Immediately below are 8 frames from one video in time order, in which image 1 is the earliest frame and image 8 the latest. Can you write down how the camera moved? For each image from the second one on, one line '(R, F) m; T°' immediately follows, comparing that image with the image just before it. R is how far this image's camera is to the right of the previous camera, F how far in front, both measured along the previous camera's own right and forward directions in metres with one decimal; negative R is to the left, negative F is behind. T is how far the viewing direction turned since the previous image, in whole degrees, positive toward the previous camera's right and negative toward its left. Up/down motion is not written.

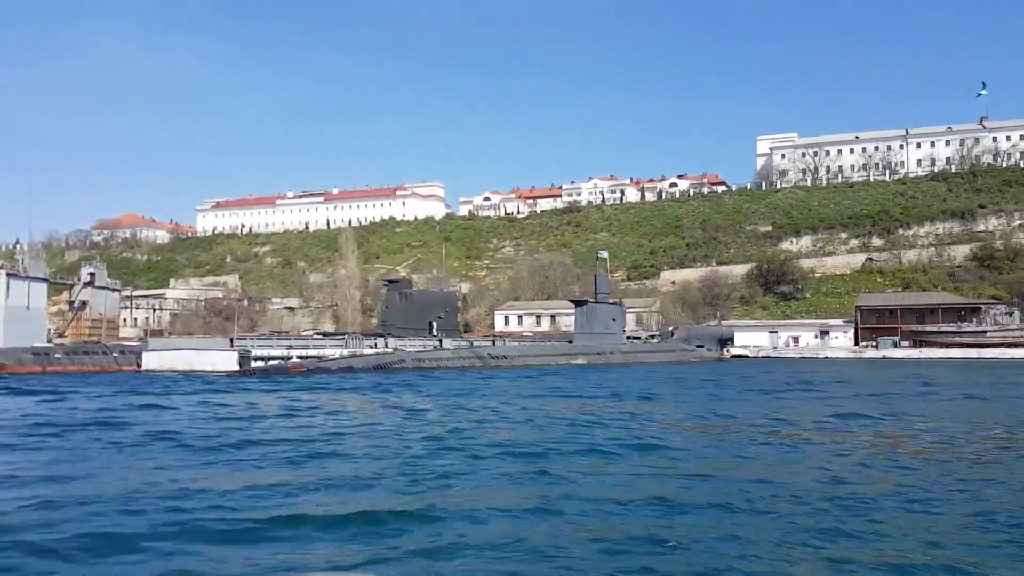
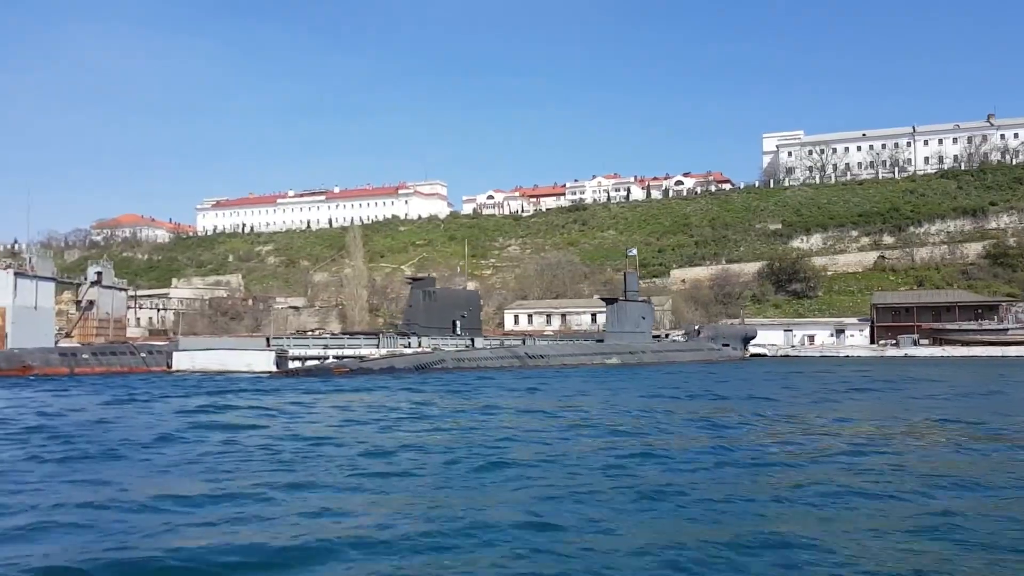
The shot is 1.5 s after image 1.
(-1.1, +0.6) m; 0°
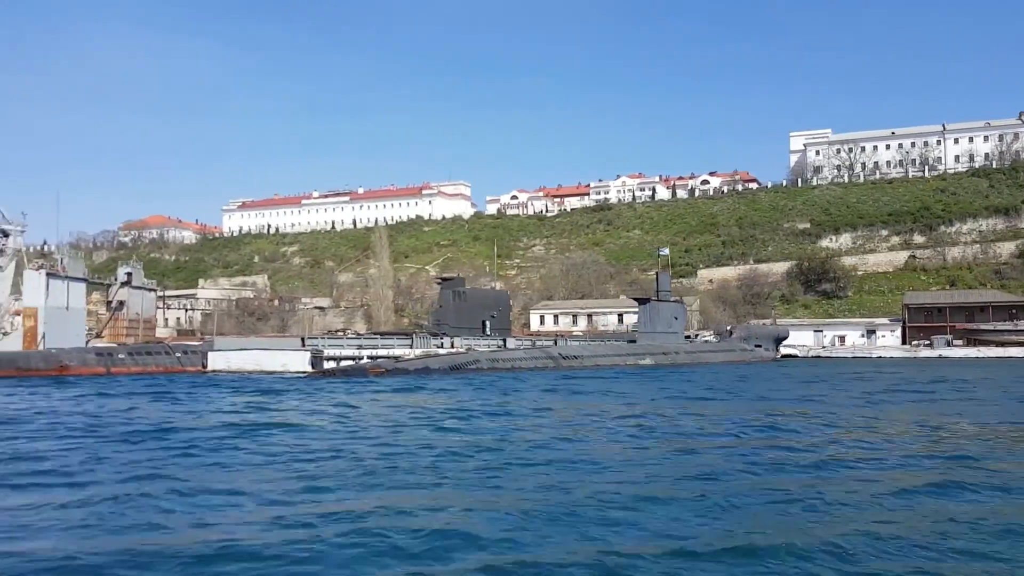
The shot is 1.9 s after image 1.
(-0.3, +0.2) m; -1°
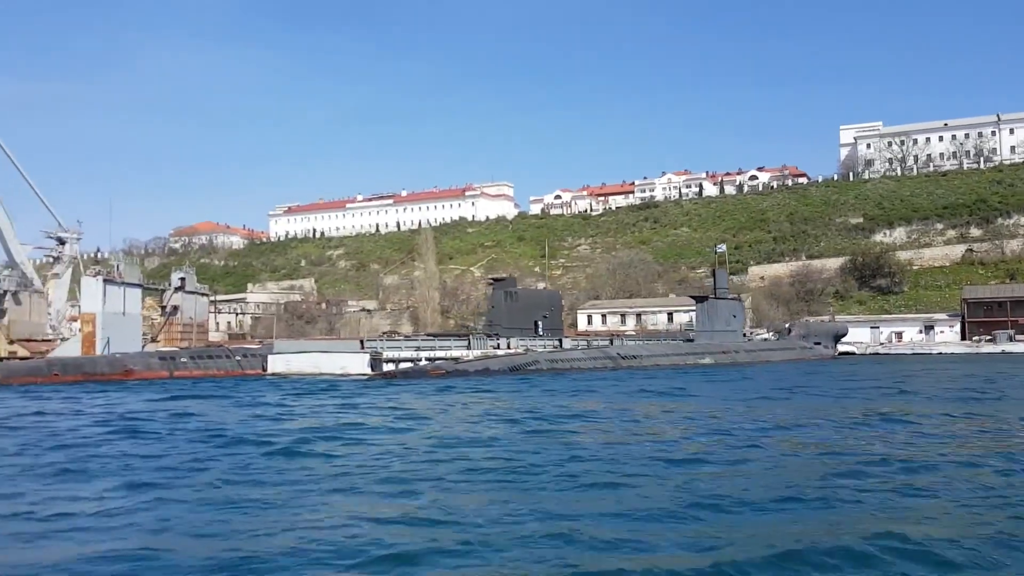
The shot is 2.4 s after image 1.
(-0.4, +0.2) m; -3°
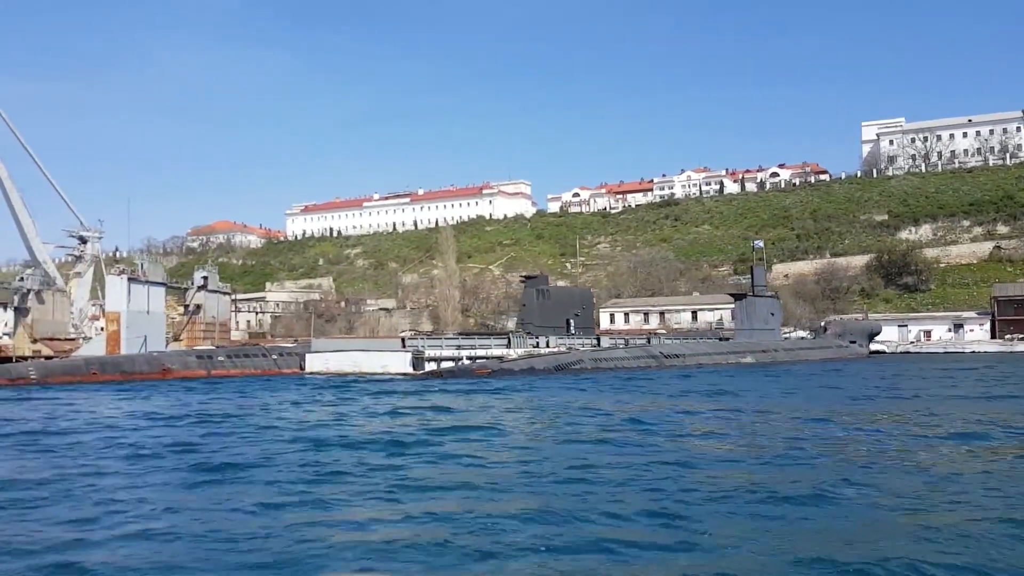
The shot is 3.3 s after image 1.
(-0.7, +0.4) m; -1°
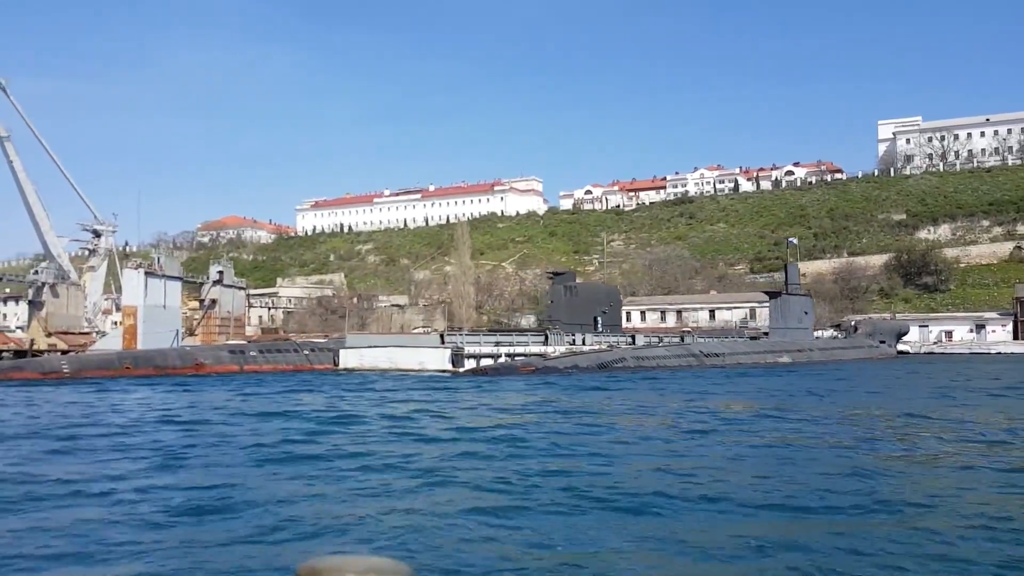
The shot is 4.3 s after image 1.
(-0.8, +0.4) m; 0°
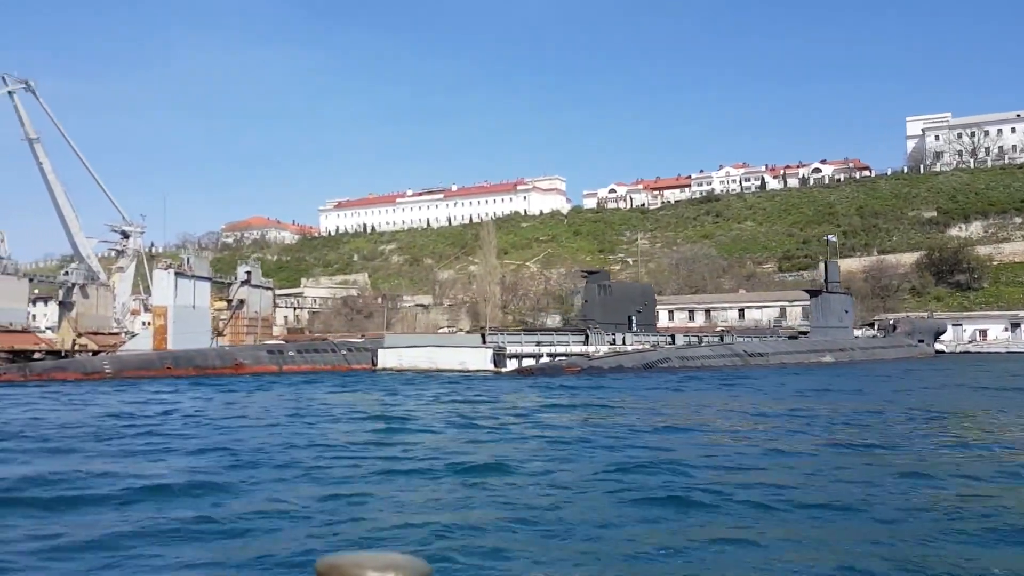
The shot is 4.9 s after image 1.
(-0.5, +0.3) m; -1°
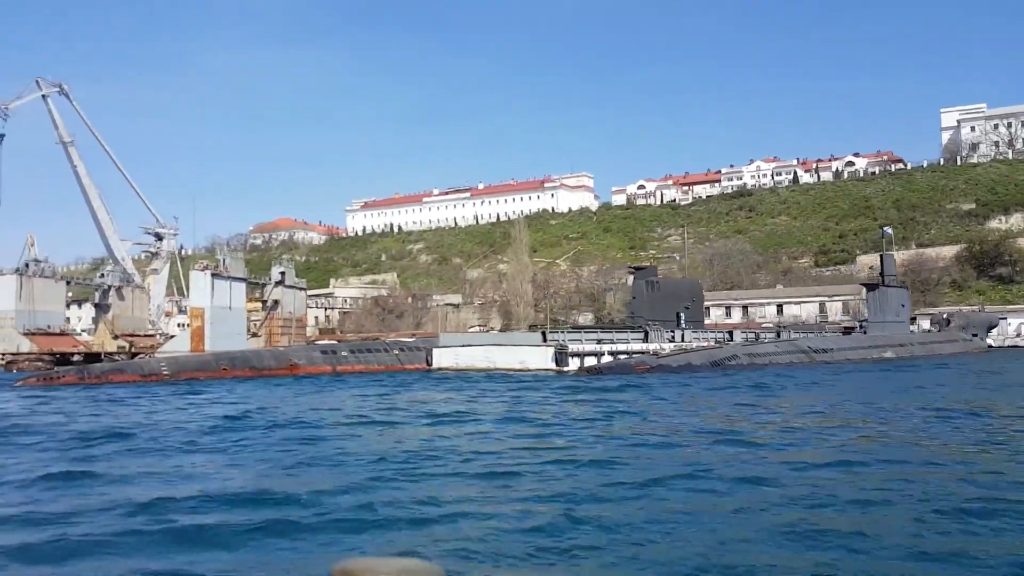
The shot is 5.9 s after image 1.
(-0.8, +0.4) m; -1°
